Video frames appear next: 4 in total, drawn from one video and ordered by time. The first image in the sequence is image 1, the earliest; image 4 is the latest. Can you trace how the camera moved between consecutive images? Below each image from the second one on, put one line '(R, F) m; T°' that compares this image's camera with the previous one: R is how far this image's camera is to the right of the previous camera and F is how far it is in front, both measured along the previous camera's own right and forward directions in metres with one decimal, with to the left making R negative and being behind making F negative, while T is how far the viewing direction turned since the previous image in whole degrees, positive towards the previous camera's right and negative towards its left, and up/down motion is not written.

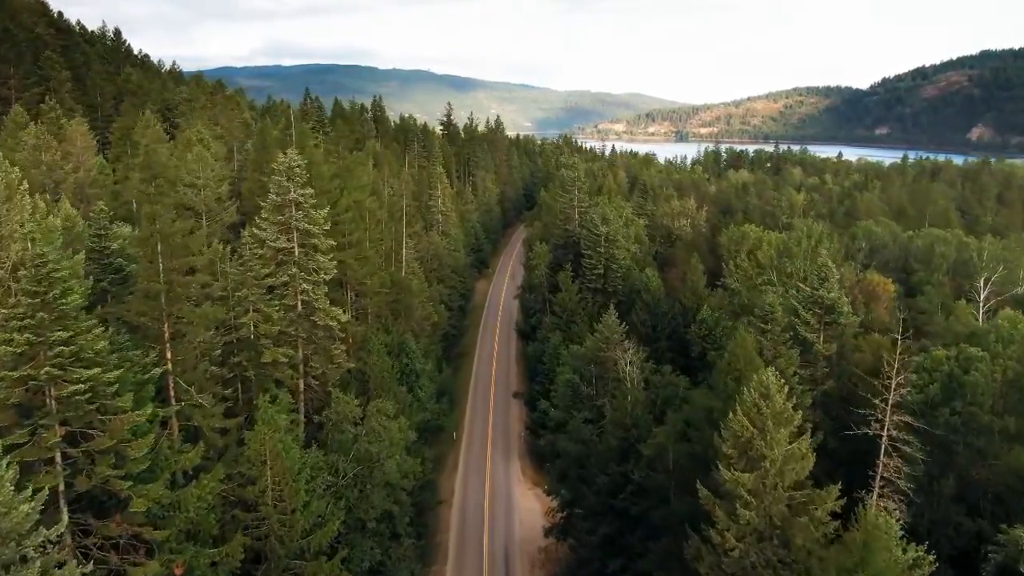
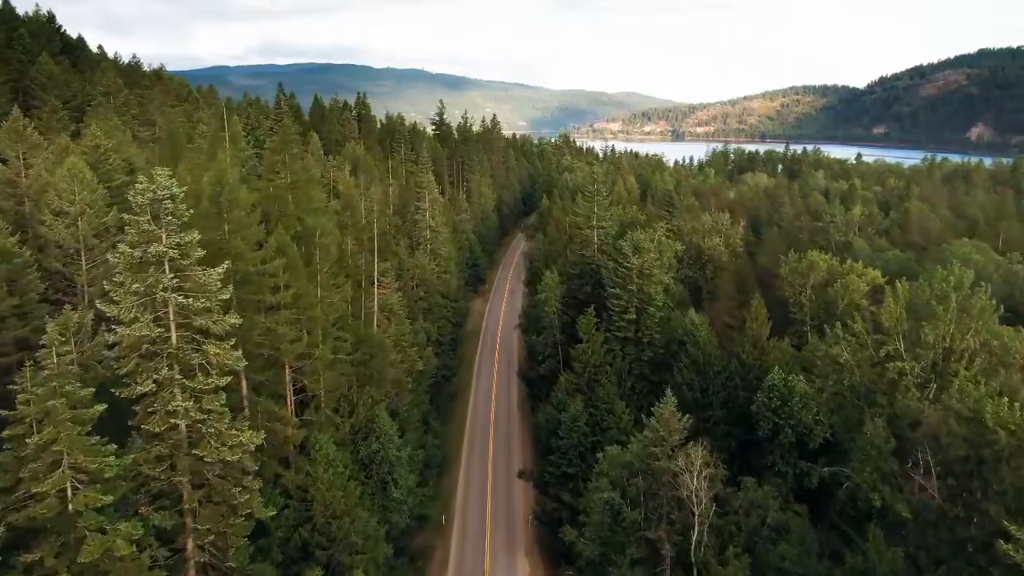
(-0.9, +14.3) m; 0°
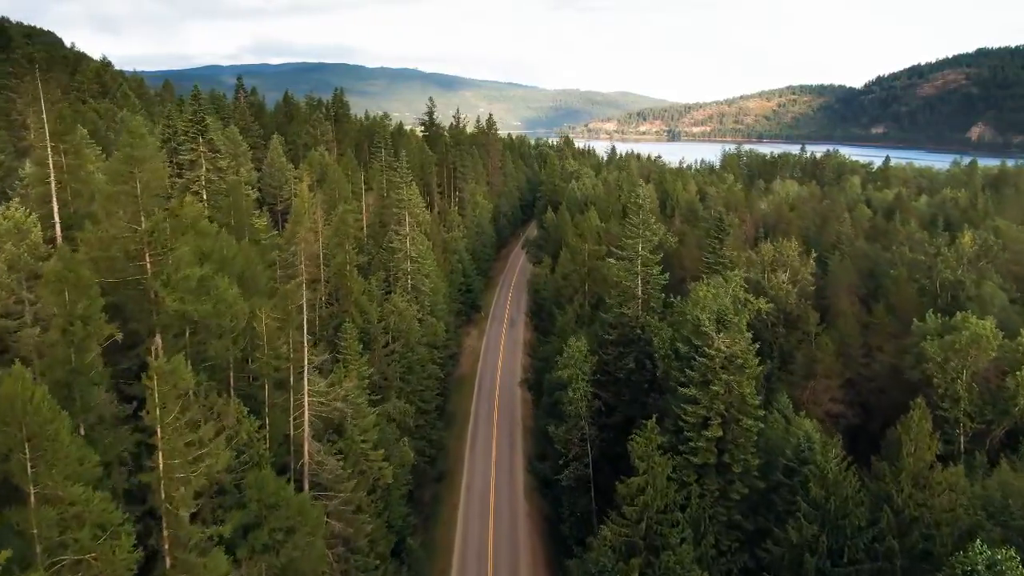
(-1.1, +17.6) m; +1°
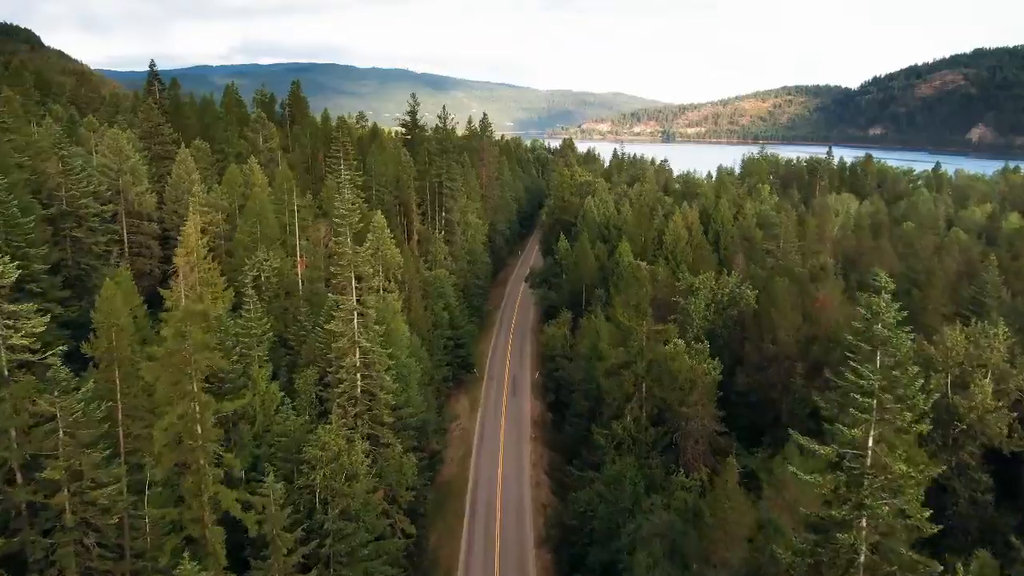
(-1.5, +24.7) m; +1°
